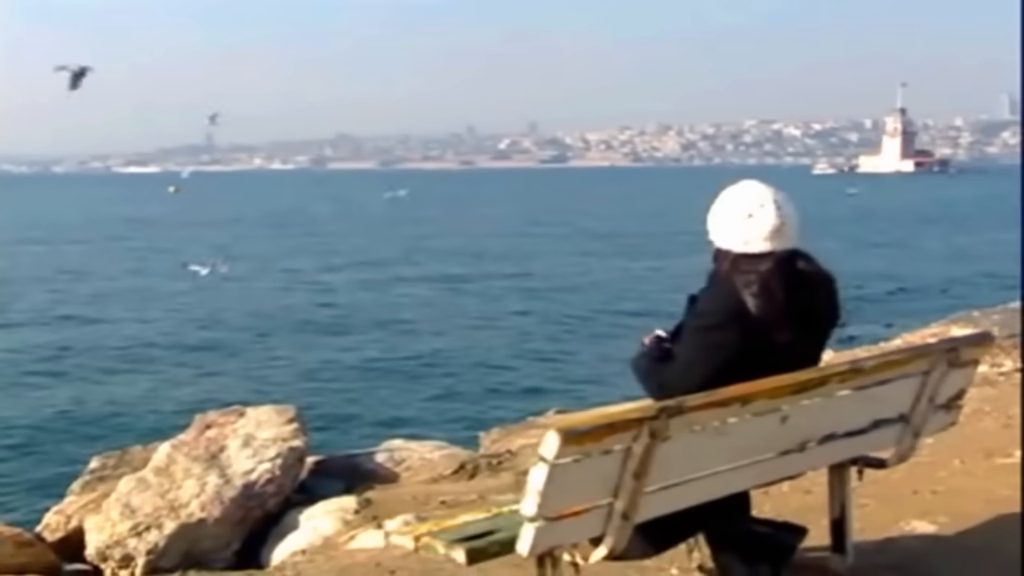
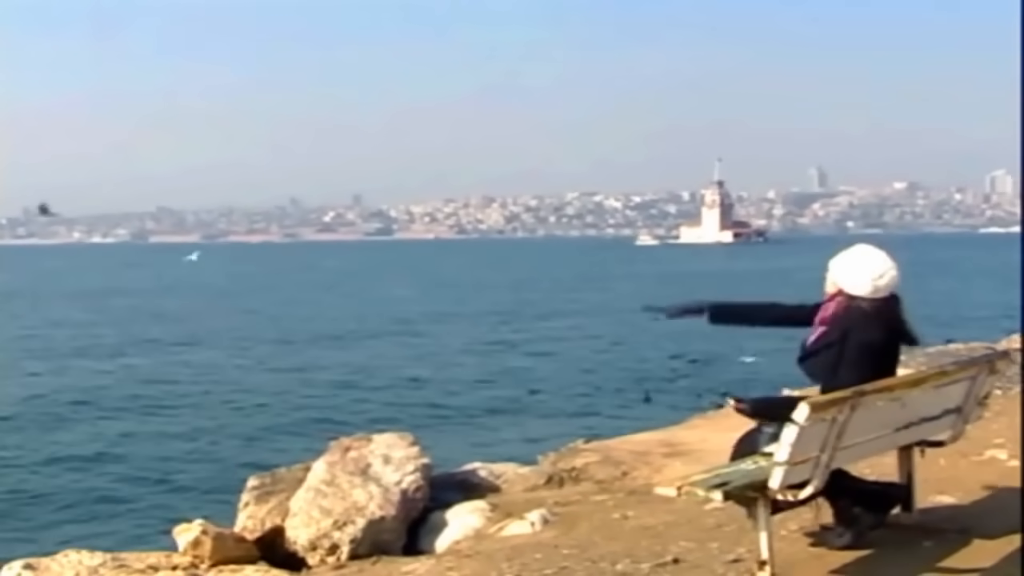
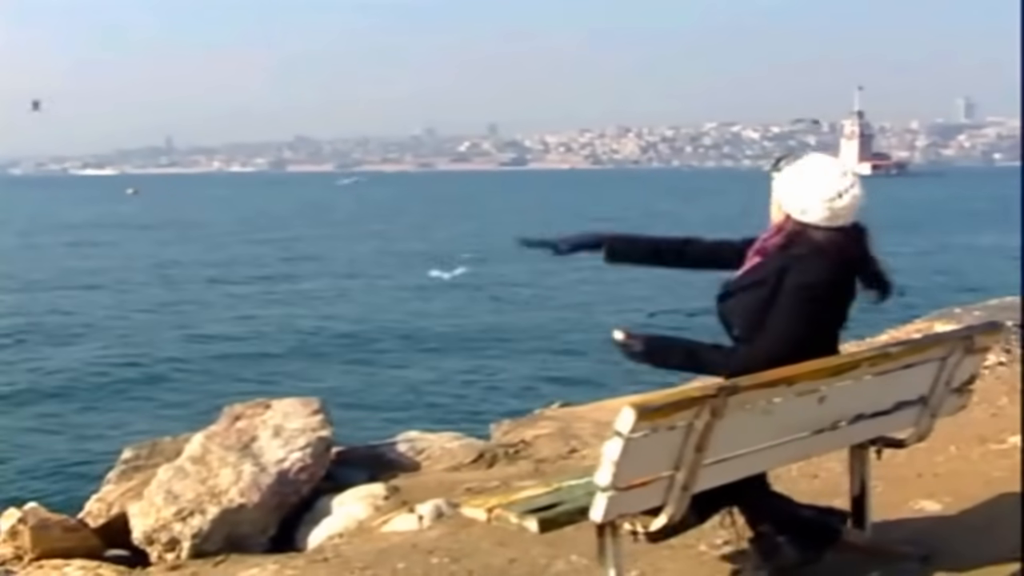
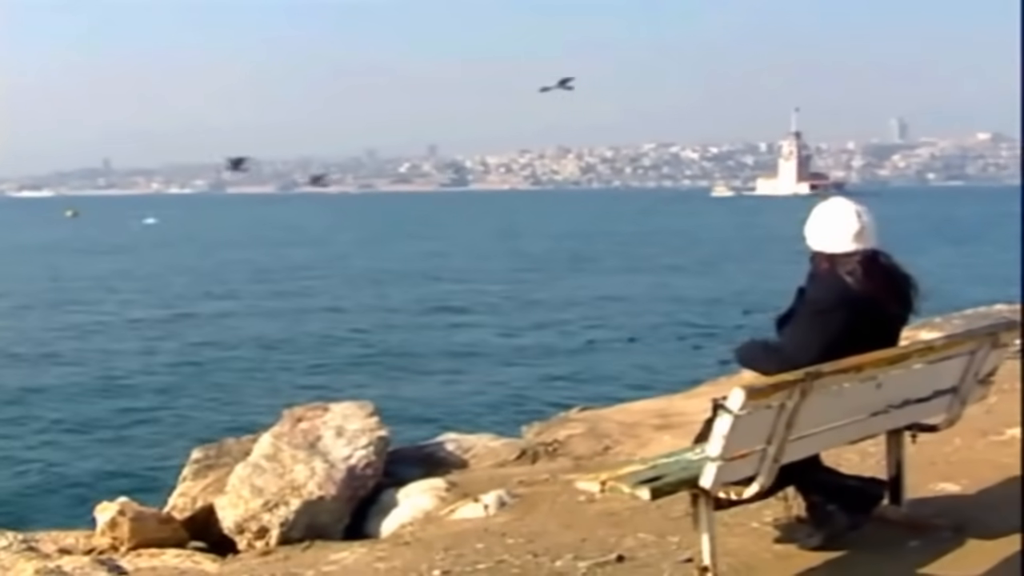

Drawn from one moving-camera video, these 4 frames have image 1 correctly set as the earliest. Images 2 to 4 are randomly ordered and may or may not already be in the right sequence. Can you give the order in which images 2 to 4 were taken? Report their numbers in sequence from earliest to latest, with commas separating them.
3, 4, 2
